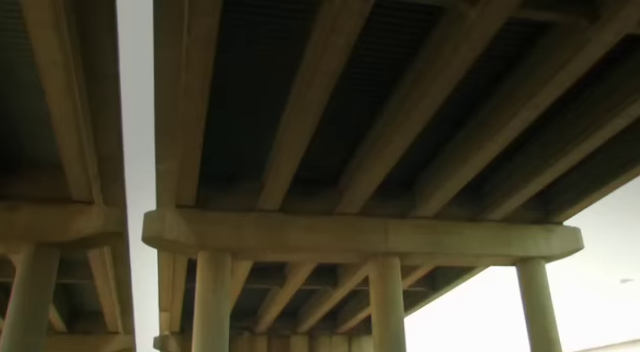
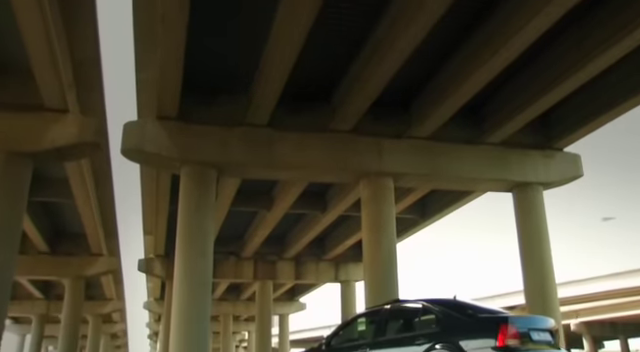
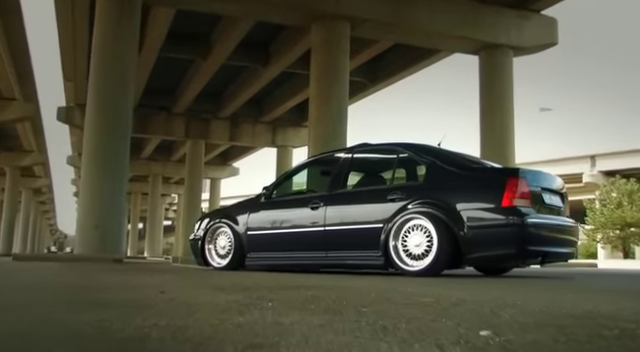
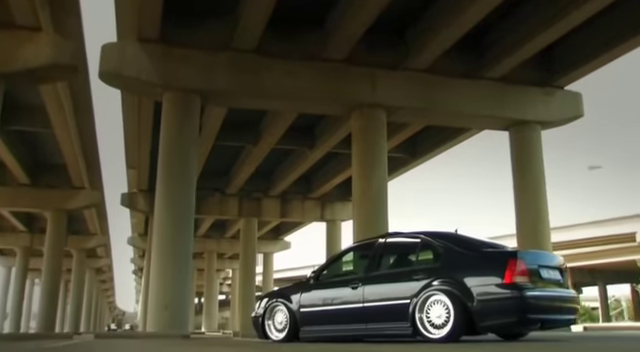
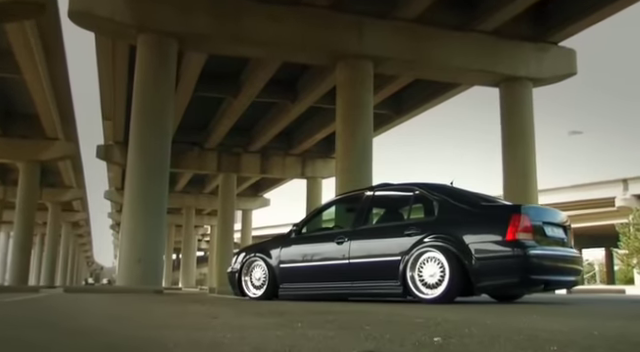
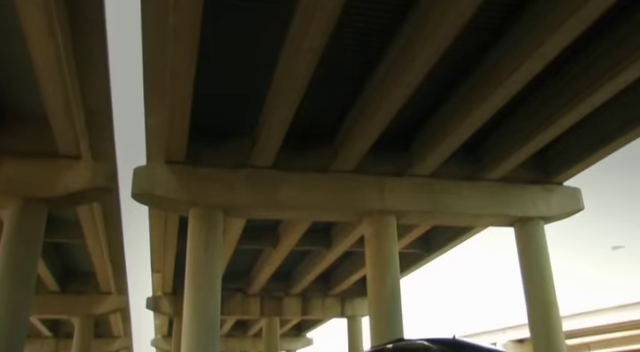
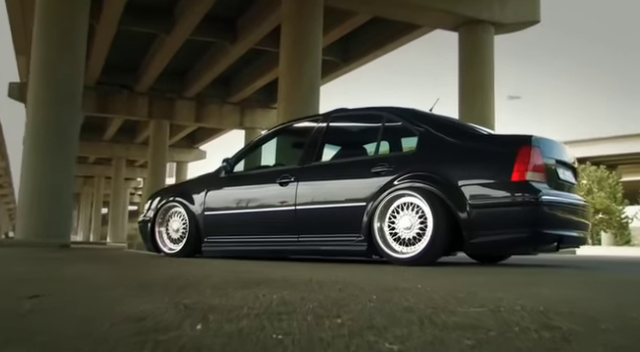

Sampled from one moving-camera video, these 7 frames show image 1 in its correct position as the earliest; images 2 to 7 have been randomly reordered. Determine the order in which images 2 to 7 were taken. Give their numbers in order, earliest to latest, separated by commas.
6, 2, 4, 5, 3, 7
